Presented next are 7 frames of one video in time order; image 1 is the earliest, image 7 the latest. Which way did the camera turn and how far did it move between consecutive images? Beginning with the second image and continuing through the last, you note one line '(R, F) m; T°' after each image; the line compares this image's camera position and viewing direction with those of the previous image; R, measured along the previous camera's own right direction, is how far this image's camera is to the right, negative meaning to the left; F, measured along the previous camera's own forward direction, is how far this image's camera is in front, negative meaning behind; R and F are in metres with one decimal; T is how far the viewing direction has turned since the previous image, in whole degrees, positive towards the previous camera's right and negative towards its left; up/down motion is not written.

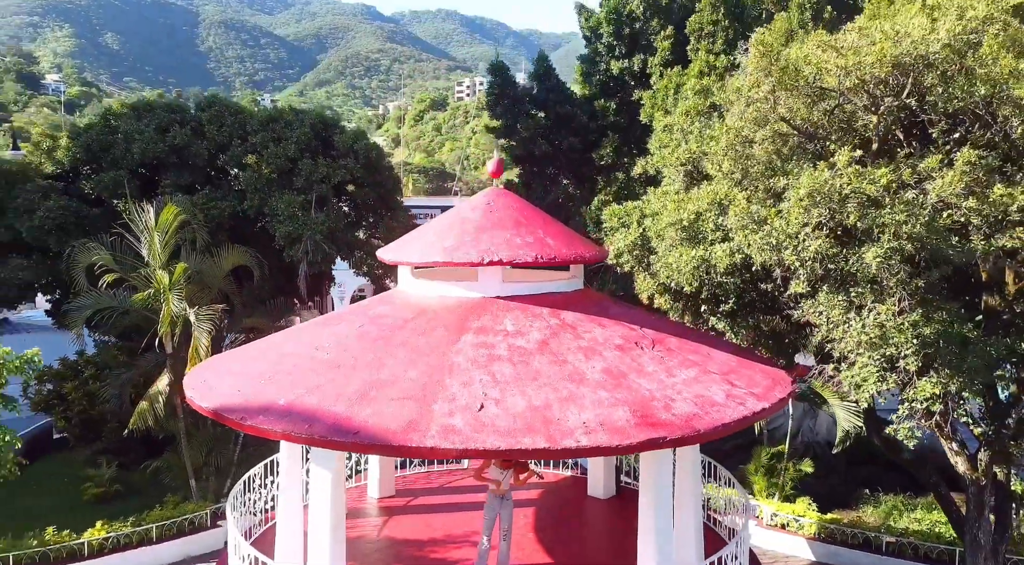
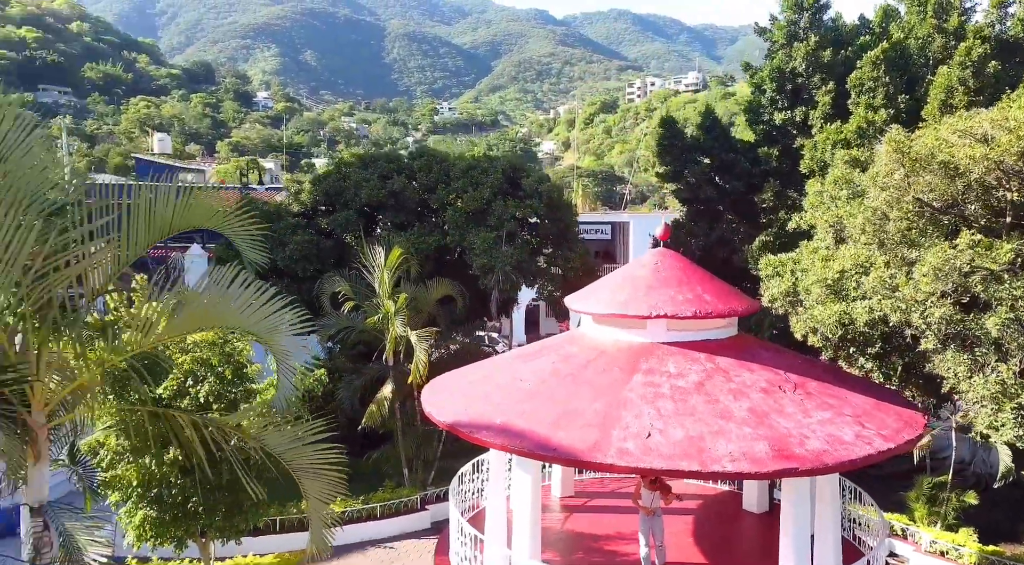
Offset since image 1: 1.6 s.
(0.0, -1.9) m; -11°
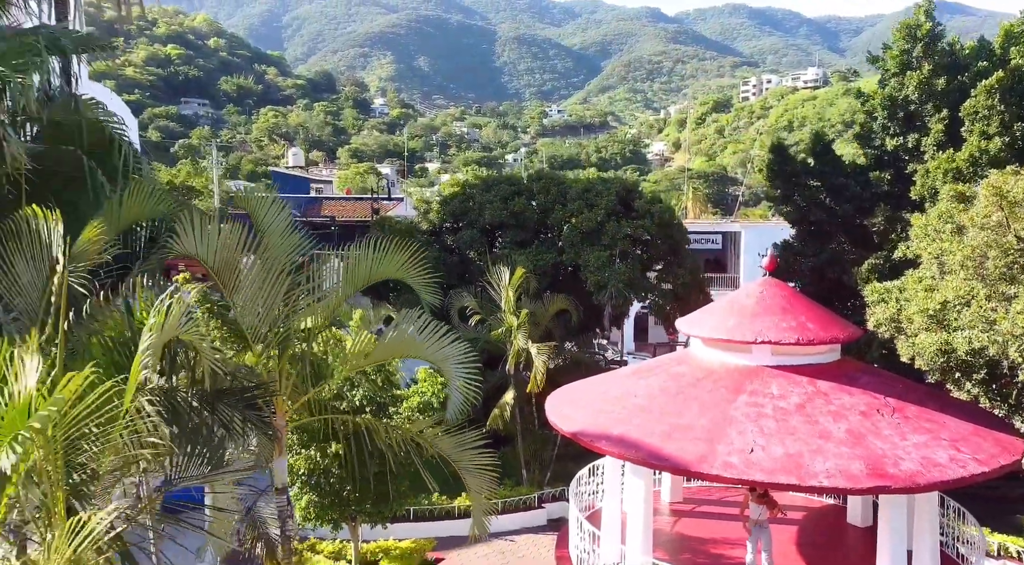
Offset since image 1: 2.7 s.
(-0.1, -1.2) m; -7°
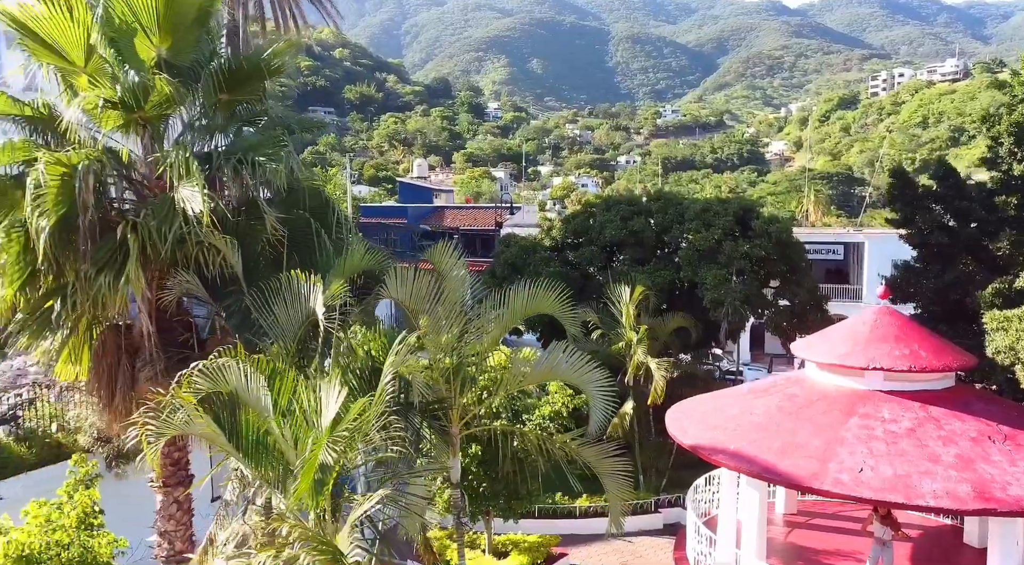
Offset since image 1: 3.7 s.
(-0.2, -1.1) m; -7°
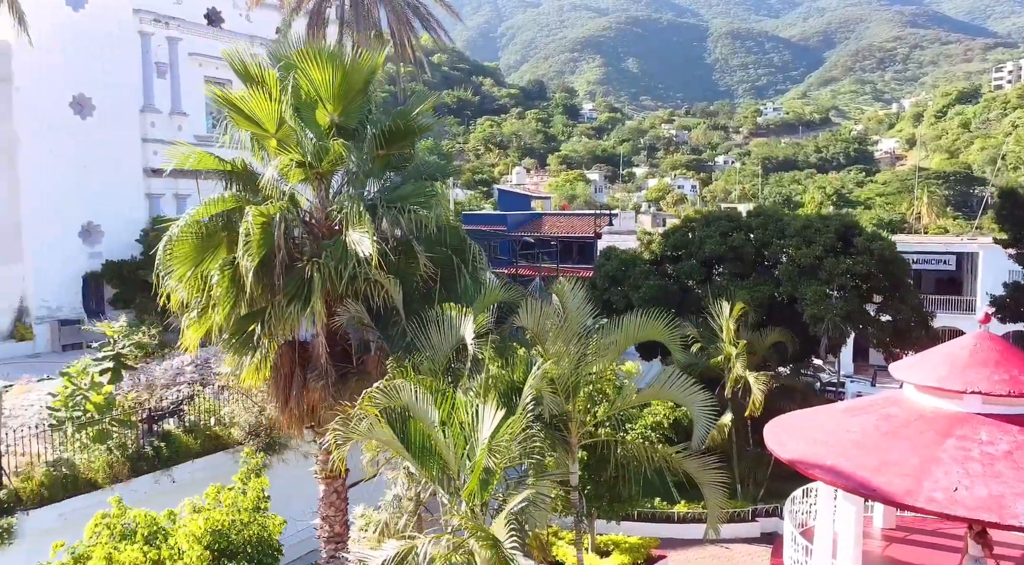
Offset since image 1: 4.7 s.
(-0.2, -0.9) m; -6°
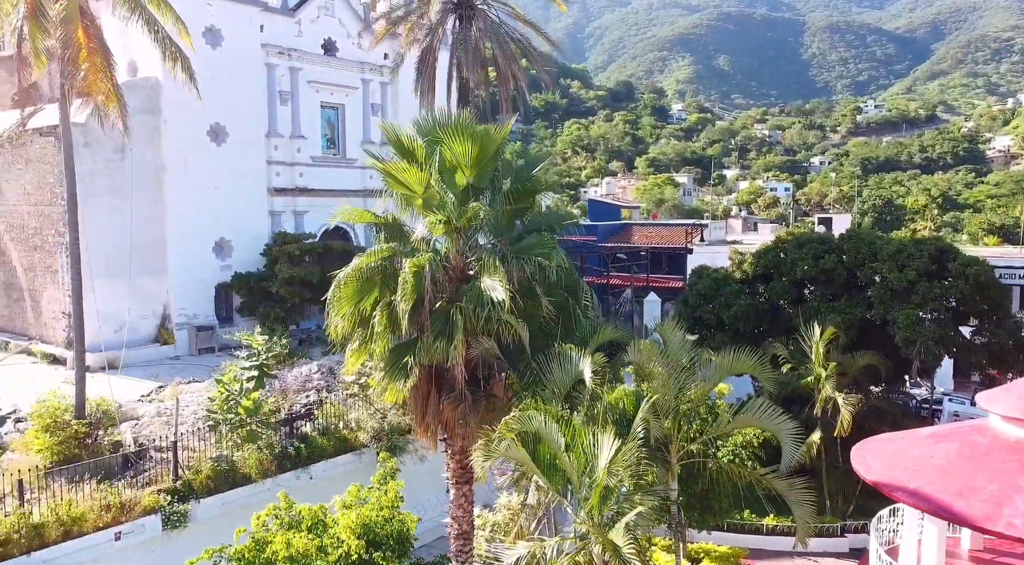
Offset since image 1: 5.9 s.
(-0.2, -1.2) m; -6°
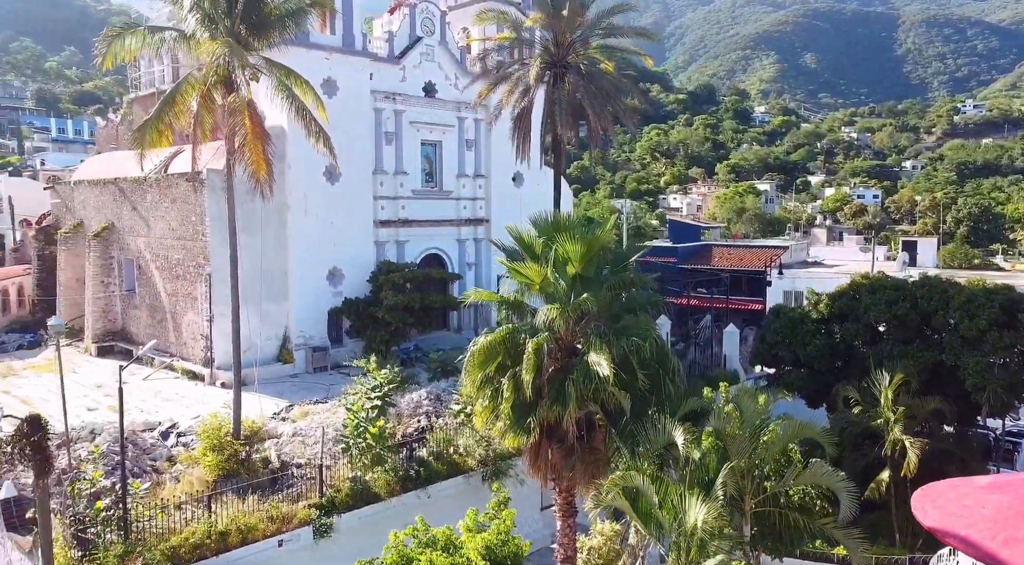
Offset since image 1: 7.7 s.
(-0.3, -1.9) m; -5°
